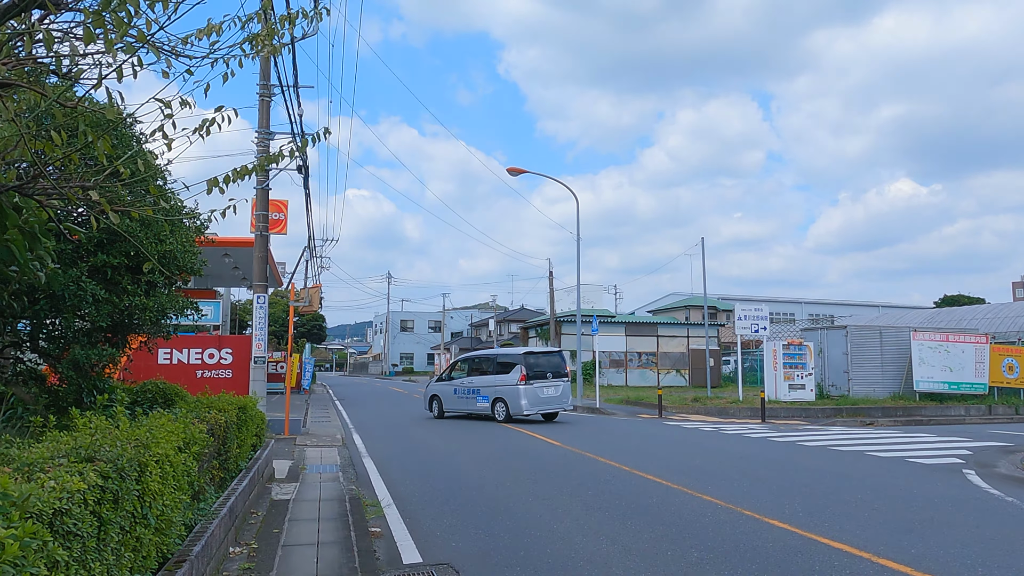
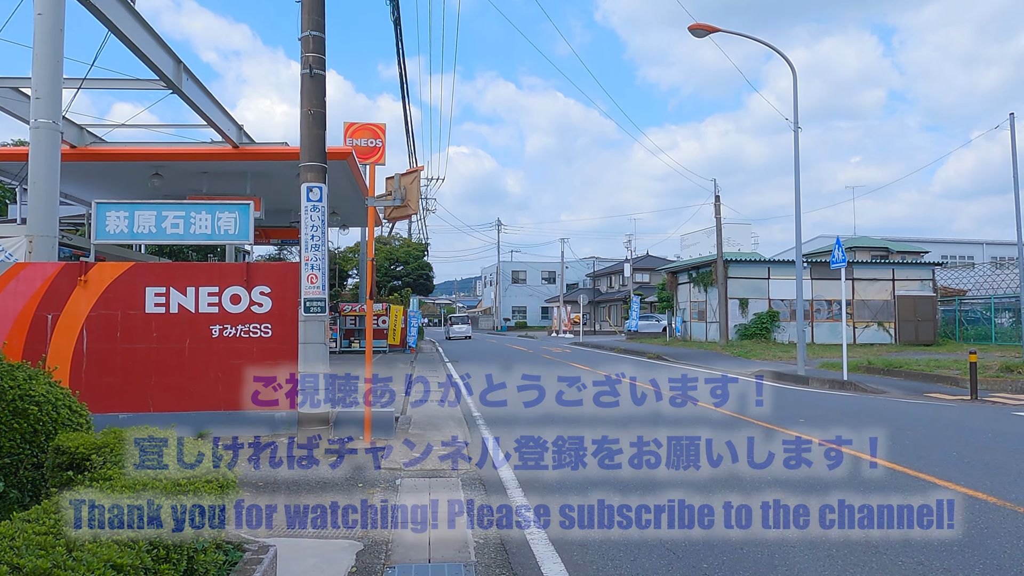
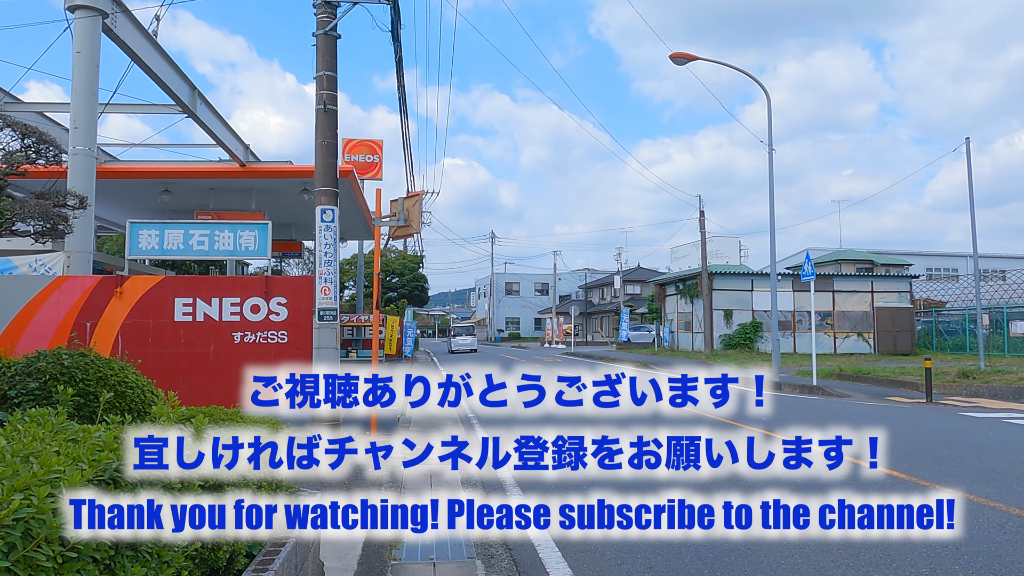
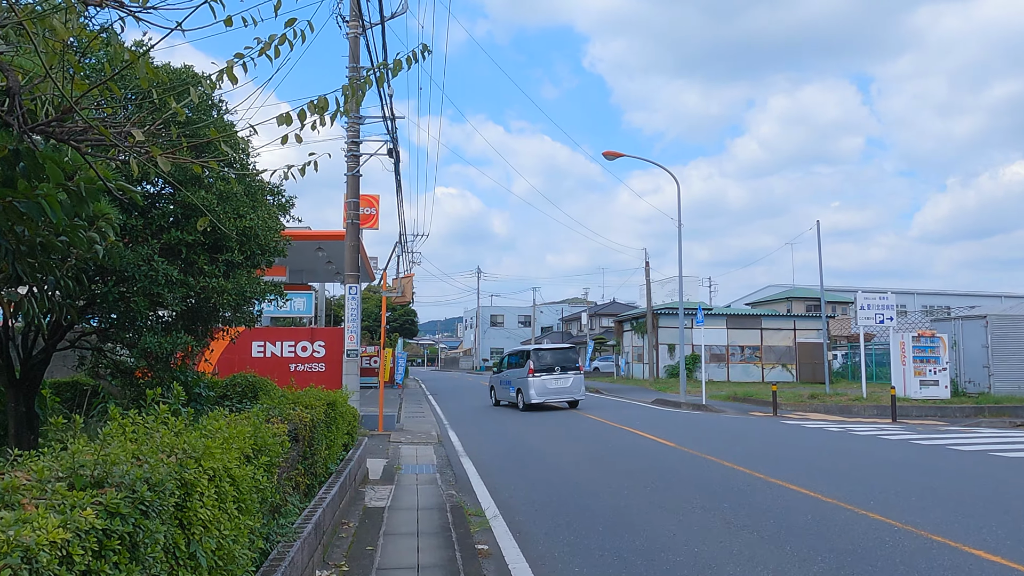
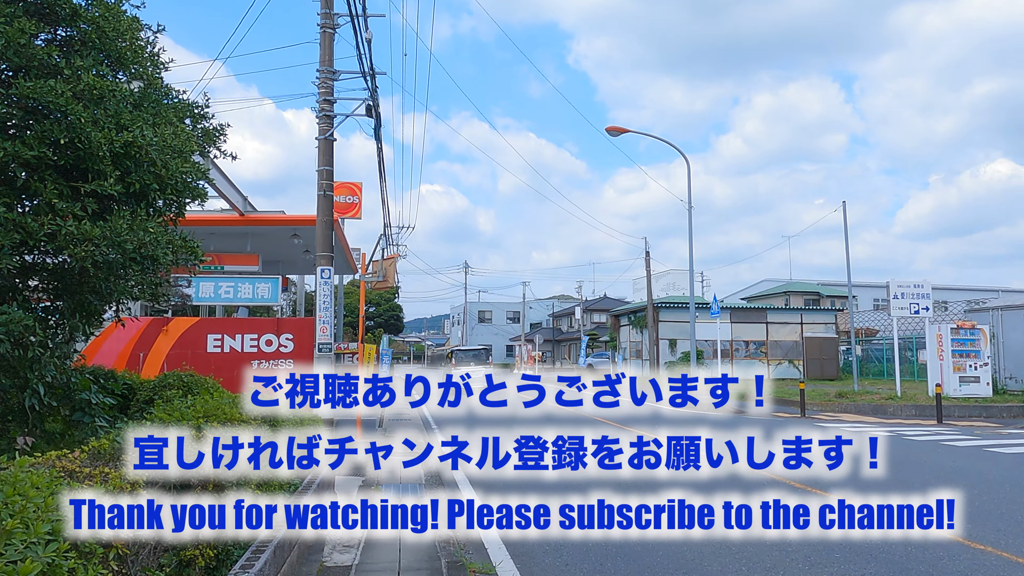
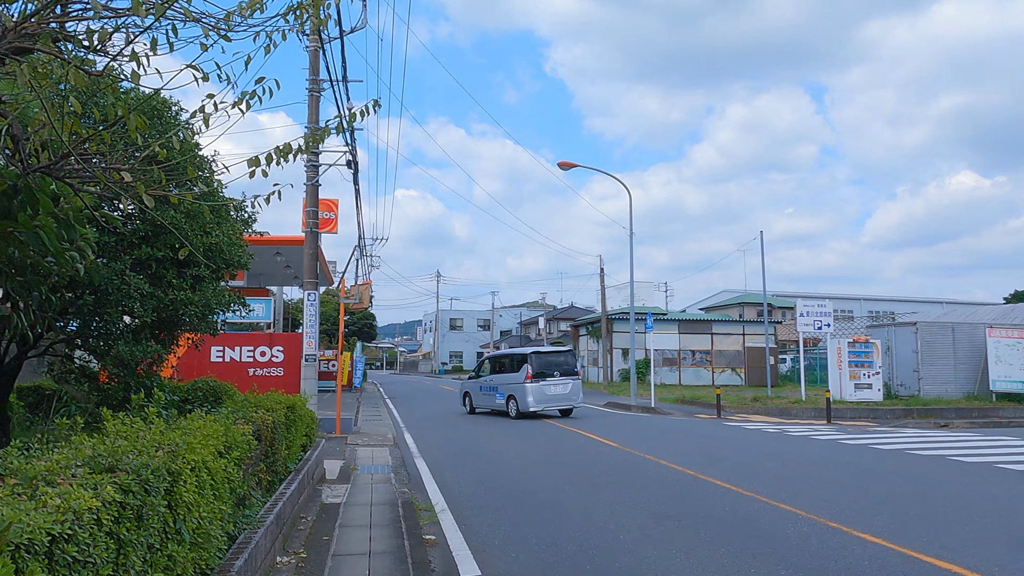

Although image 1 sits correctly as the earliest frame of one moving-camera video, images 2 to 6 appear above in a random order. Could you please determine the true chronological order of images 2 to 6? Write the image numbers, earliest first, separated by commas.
6, 4, 5, 3, 2
